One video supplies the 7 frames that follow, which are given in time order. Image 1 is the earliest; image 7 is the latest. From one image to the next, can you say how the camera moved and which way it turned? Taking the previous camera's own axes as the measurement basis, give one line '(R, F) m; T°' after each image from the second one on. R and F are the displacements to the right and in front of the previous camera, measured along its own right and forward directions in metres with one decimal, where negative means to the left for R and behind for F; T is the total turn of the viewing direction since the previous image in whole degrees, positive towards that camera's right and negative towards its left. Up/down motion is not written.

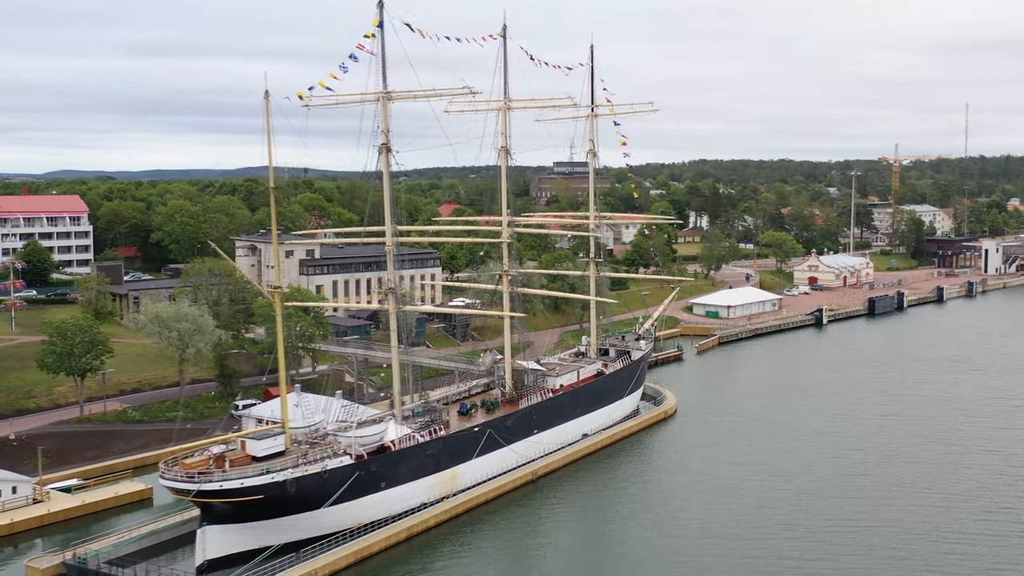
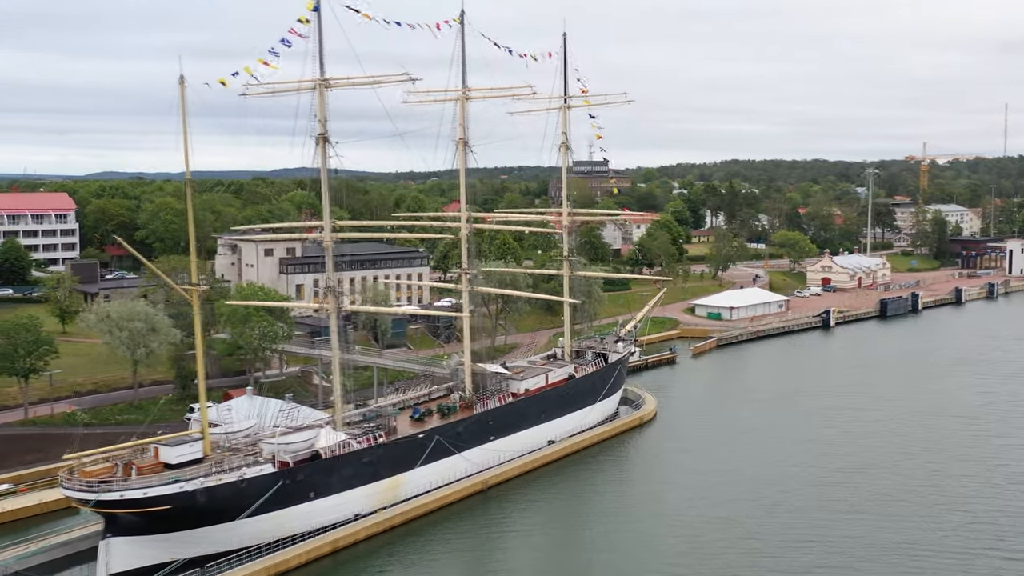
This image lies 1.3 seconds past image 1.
(+2.3, +1.7) m; -2°
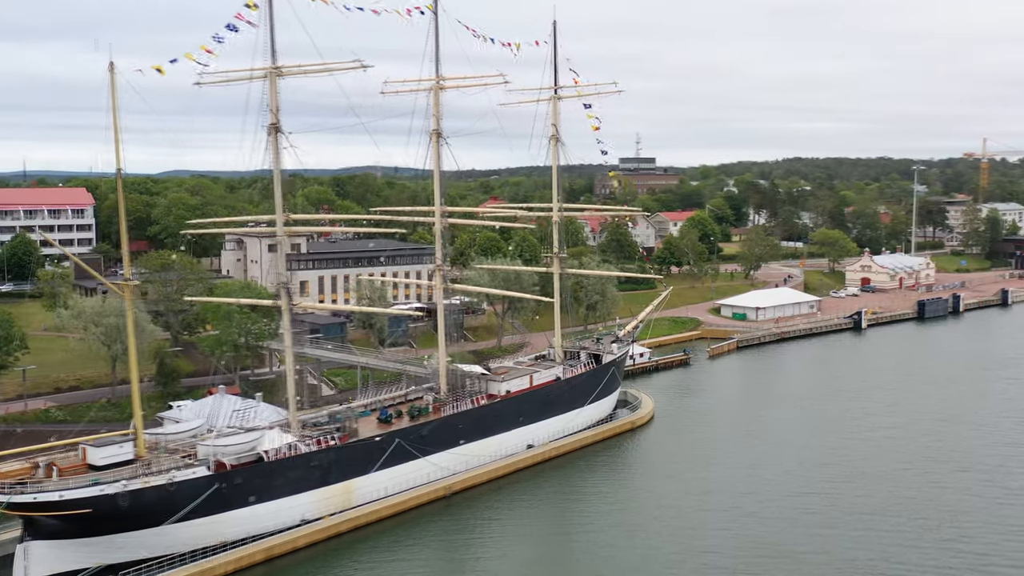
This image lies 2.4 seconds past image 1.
(+2.6, +1.4) m; -3°
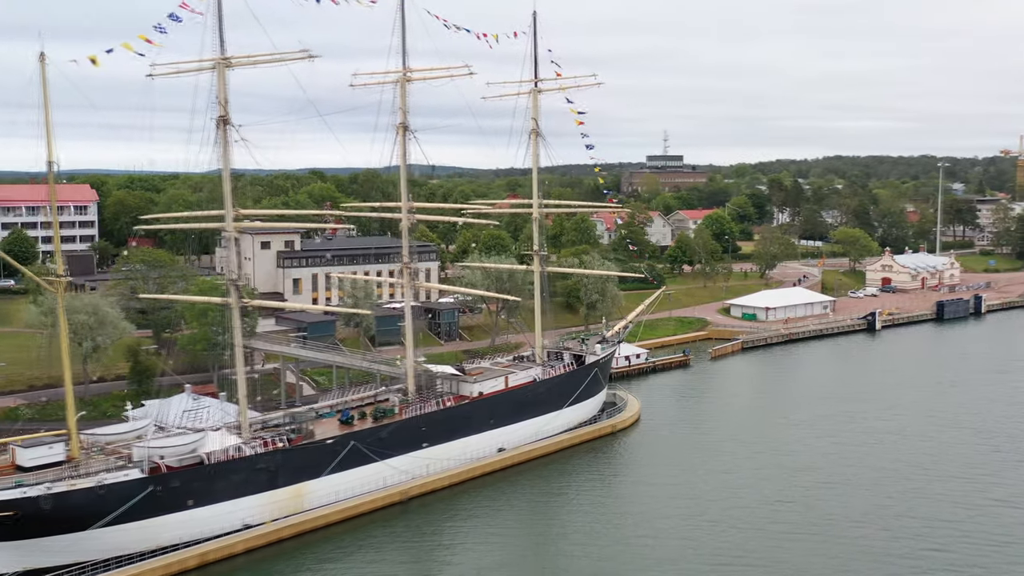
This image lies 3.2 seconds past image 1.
(+2.1, +1.0) m; -2°
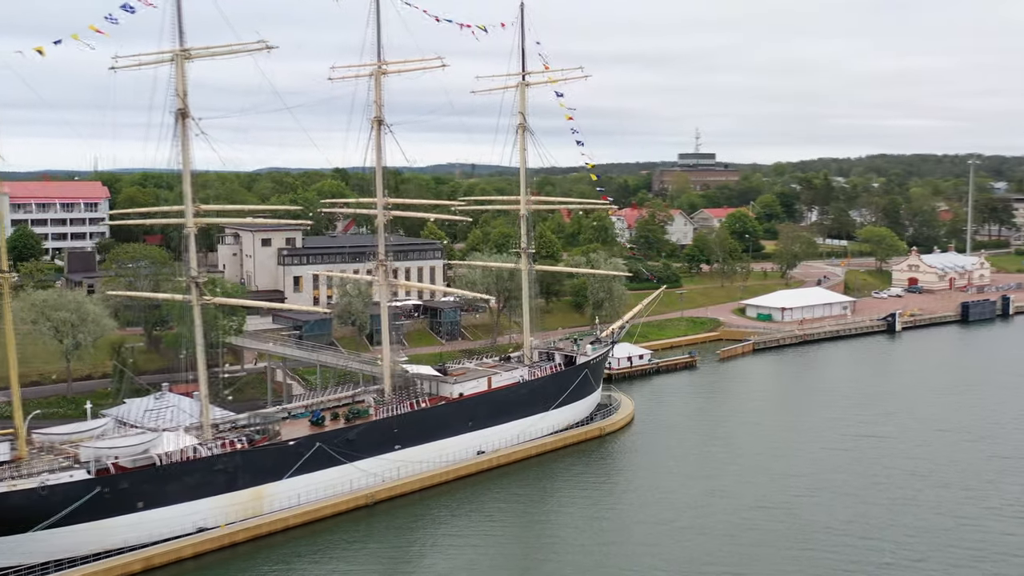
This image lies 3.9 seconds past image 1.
(+1.8, +0.9) m; -2°
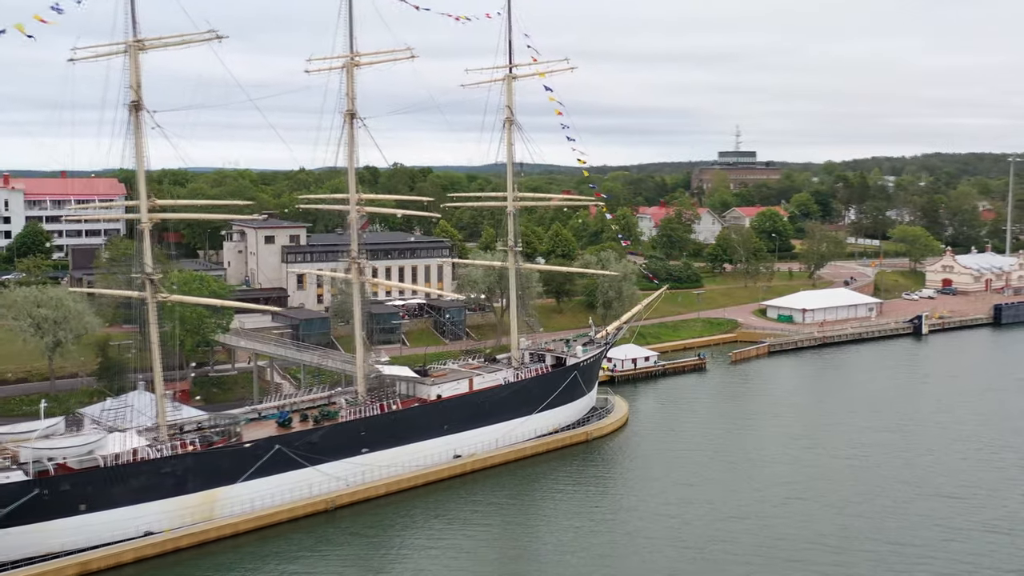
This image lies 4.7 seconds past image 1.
(+2.1, +1.1) m; -3°
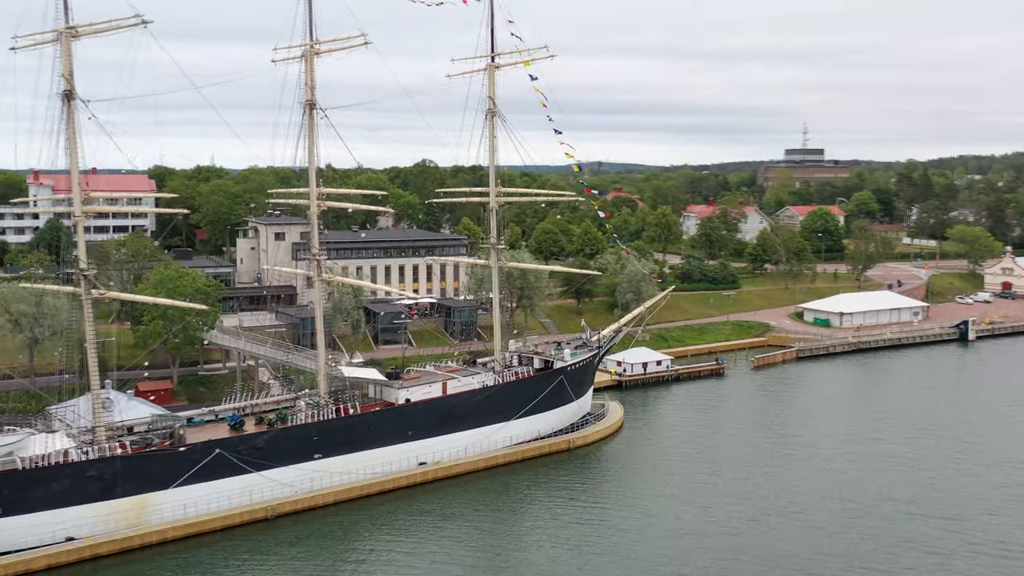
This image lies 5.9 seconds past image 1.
(+3.0, +1.7) m; -4°
